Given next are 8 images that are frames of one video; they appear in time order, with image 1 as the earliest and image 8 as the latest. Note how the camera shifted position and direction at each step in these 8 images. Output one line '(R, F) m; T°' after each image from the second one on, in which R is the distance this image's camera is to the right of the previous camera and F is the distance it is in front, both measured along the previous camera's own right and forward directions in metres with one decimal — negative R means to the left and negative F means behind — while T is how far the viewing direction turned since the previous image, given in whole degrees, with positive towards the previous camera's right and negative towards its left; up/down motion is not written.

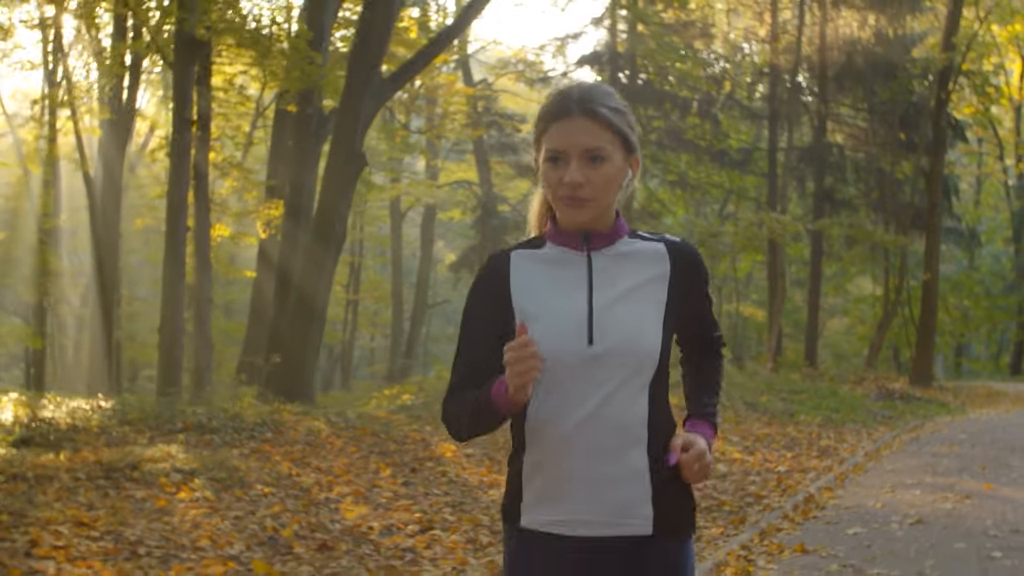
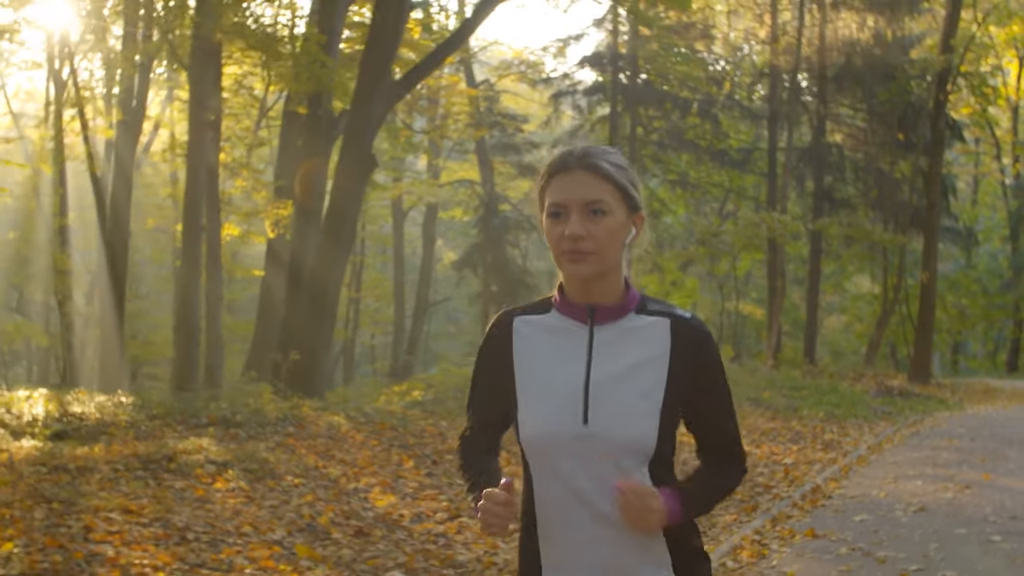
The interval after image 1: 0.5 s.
(-0.2, -0.4) m; 0°
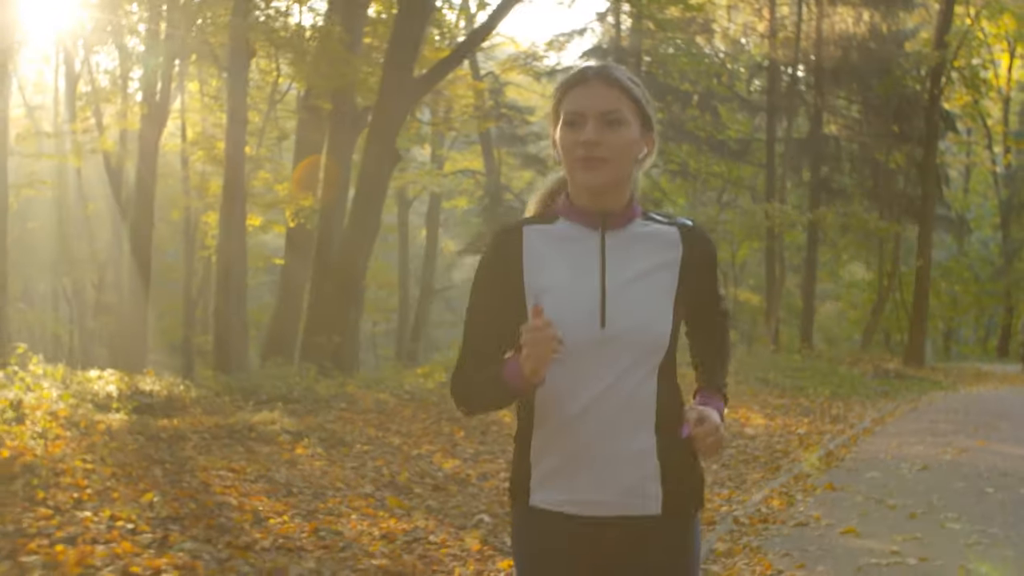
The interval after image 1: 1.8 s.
(-0.4, -1.0) m; 0°
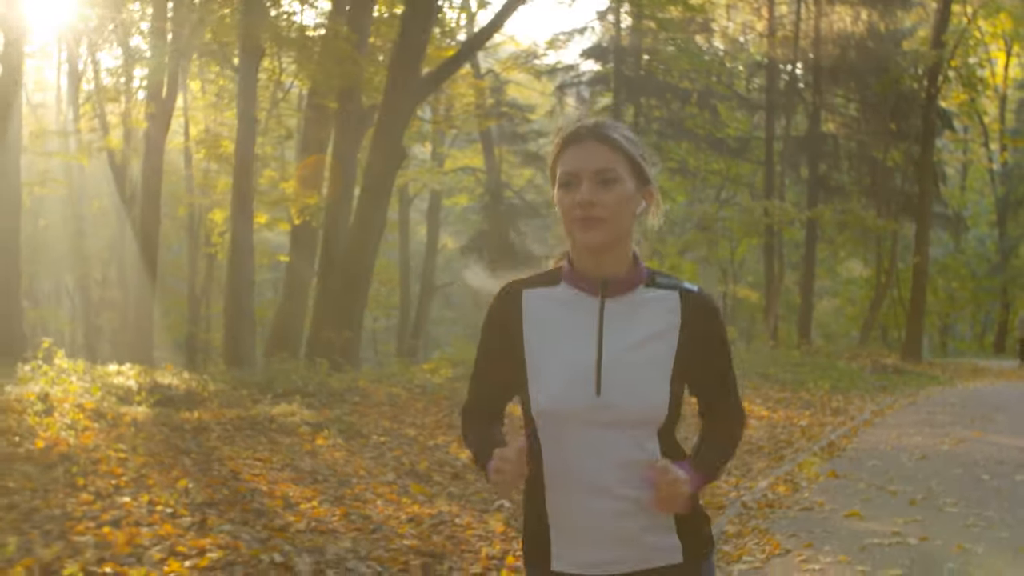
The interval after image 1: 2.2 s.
(-0.1, -0.3) m; 0°
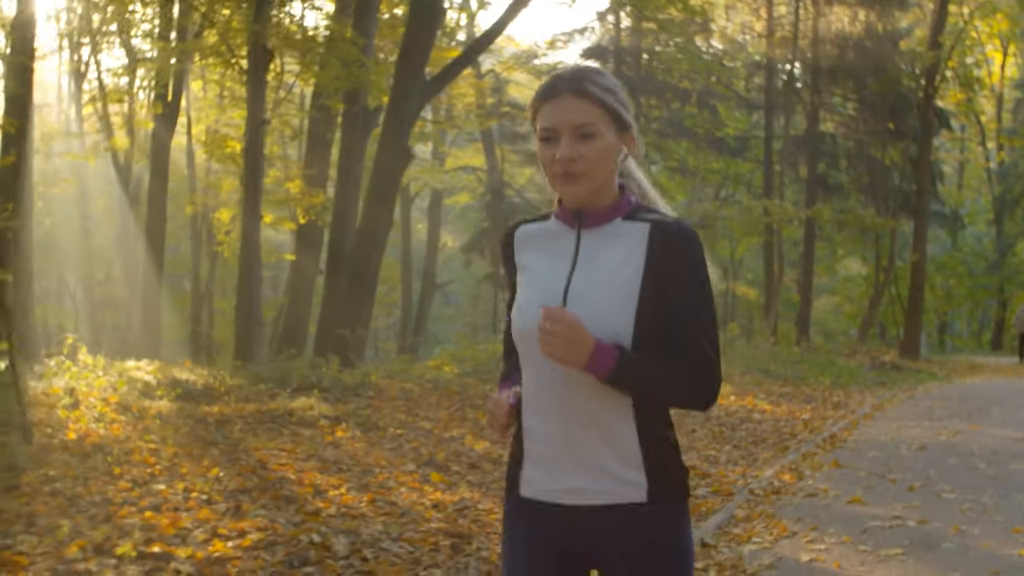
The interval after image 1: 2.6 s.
(-0.1, -0.3) m; 0°
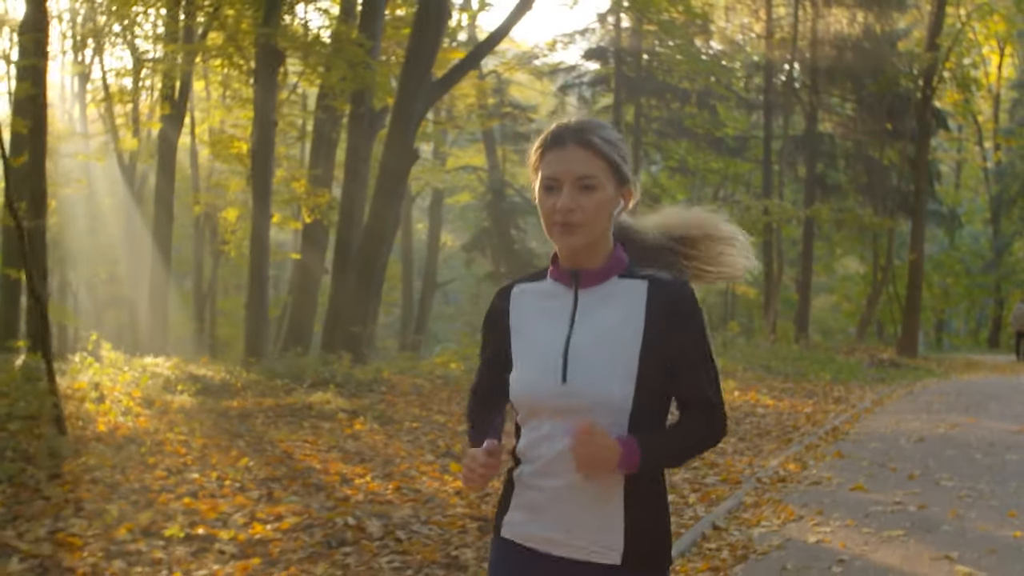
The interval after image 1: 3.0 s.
(-0.1, -0.4) m; 0°
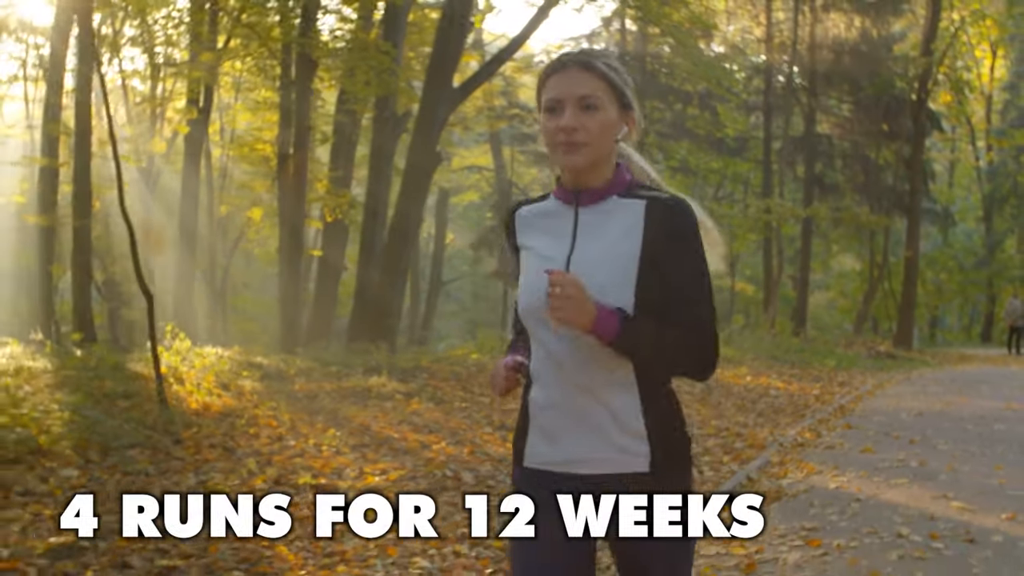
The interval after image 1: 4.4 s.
(-0.5, -1.2) m; 0°
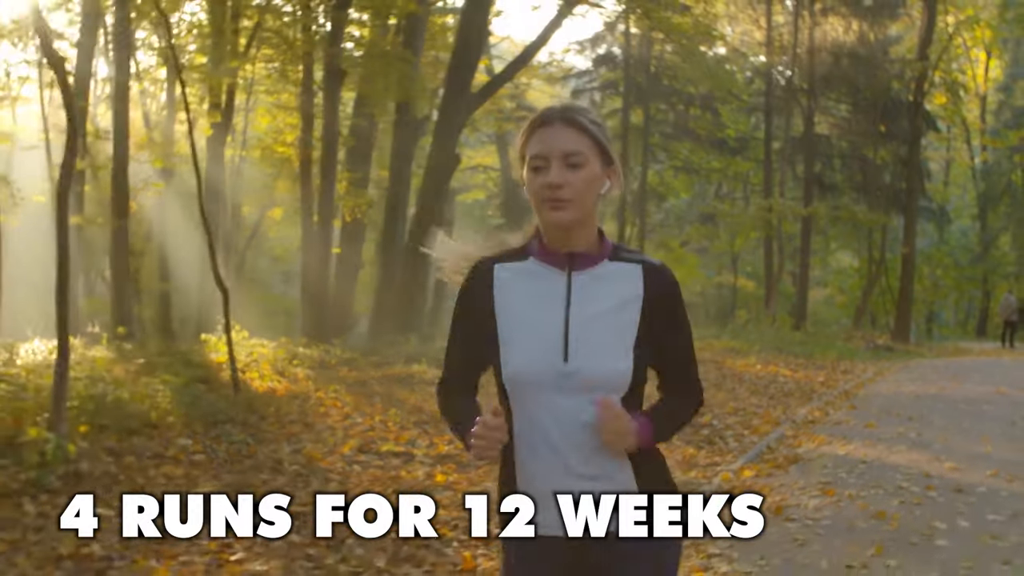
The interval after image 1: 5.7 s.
(-0.4, -1.1) m; 0°
